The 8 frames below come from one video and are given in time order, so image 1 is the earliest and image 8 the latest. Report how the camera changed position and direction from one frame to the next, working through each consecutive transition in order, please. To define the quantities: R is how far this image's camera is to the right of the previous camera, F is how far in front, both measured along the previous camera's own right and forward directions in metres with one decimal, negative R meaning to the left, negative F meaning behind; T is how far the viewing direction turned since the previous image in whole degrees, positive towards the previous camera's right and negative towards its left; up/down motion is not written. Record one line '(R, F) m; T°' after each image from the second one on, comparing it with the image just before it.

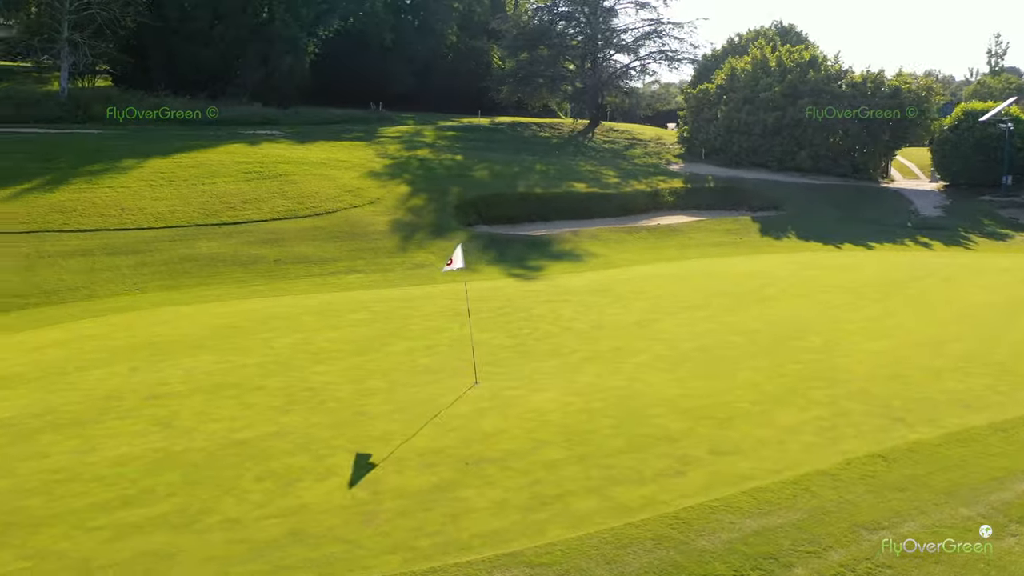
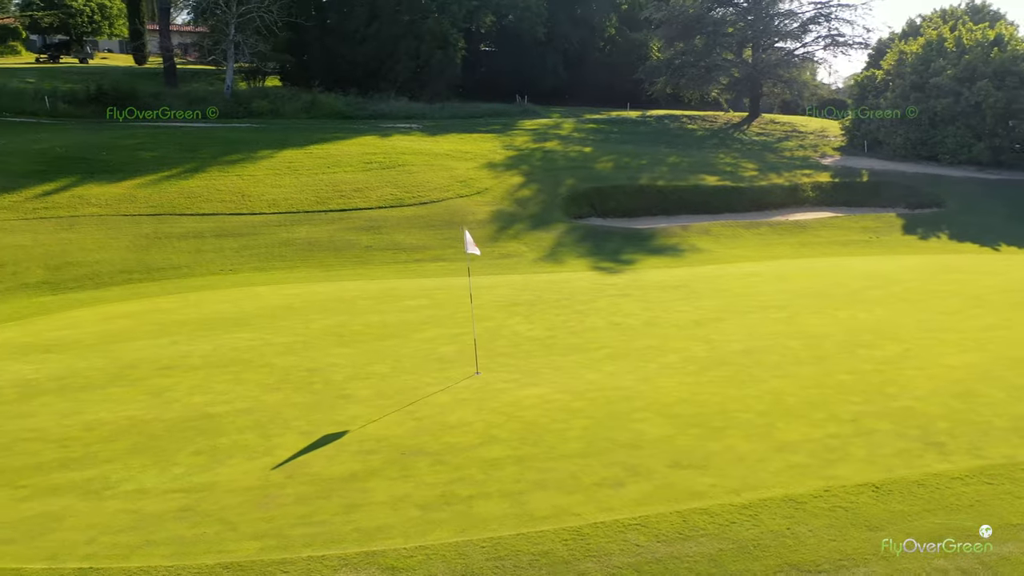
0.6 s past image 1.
(+2.0, +0.8) m; -13°
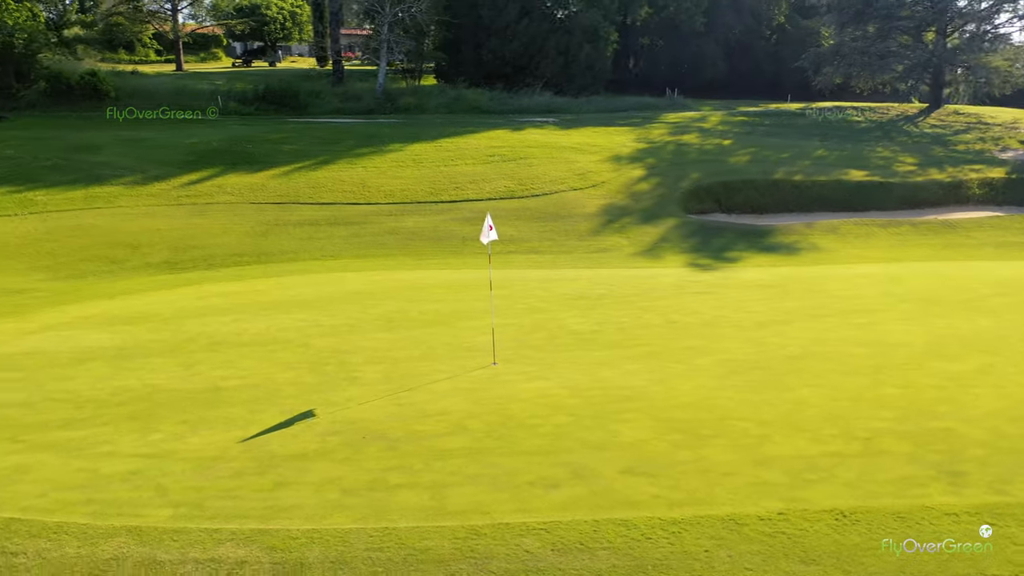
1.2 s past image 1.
(+1.8, +0.5) m; -13°
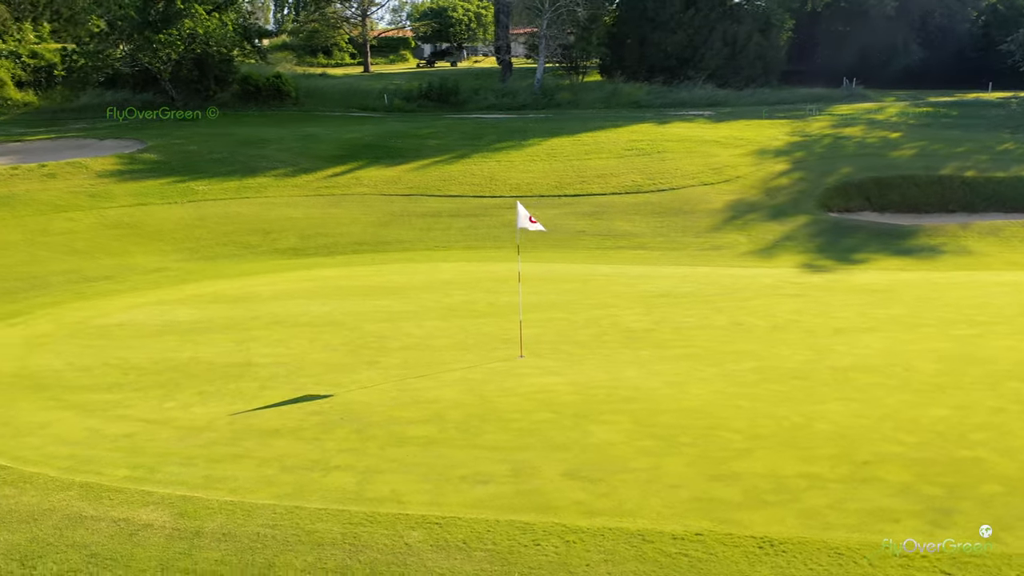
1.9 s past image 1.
(+1.8, +0.5) m; -13°
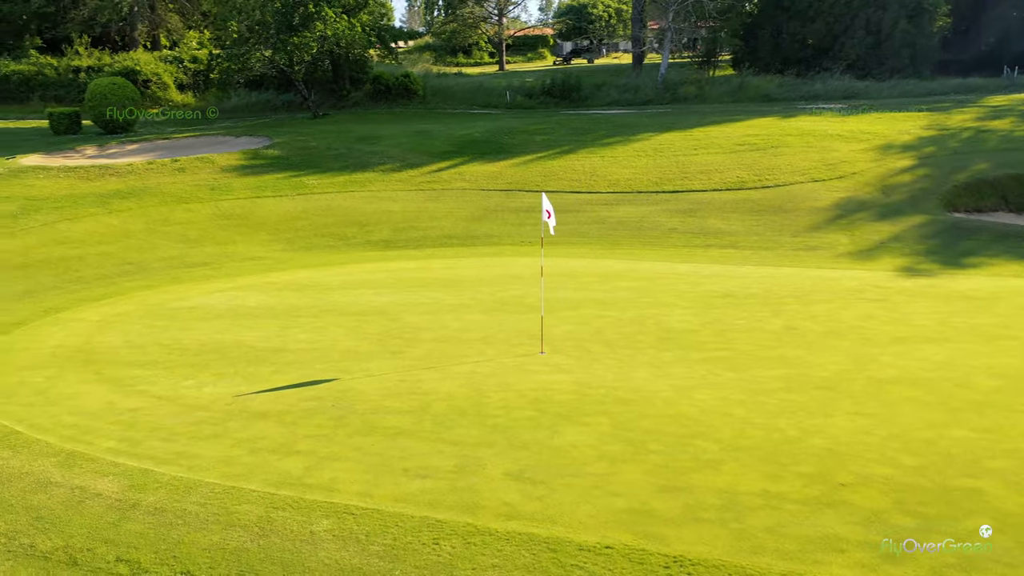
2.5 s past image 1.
(+1.4, +0.3) m; -10°
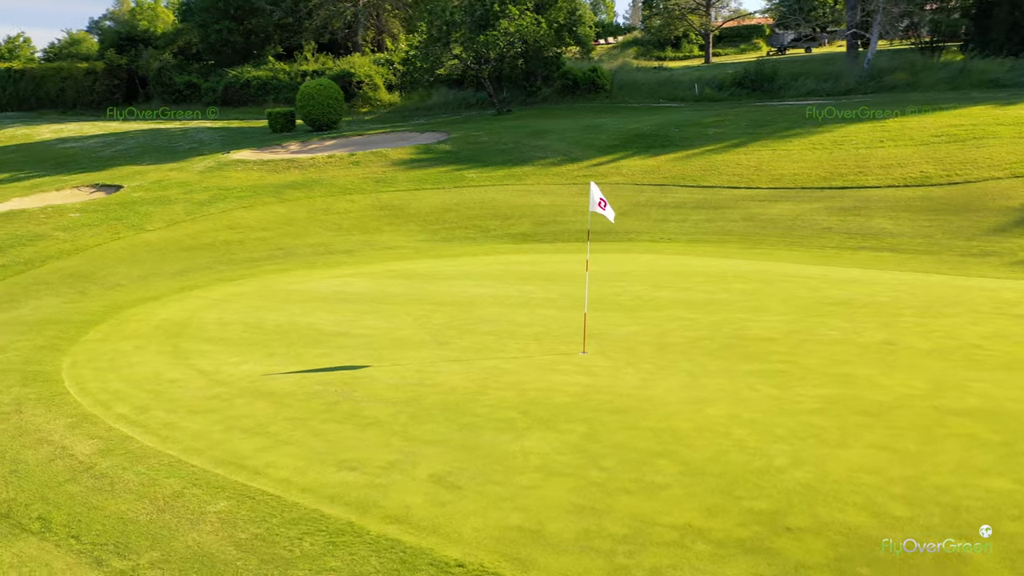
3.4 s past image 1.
(+1.8, +0.7) m; -15°
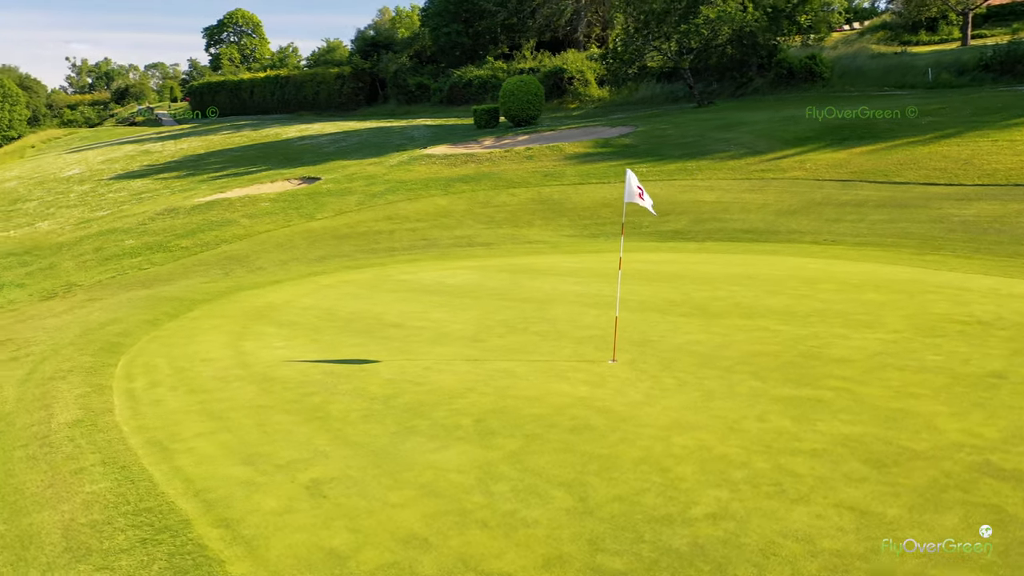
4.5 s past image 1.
(+1.9, +0.9) m; -17°
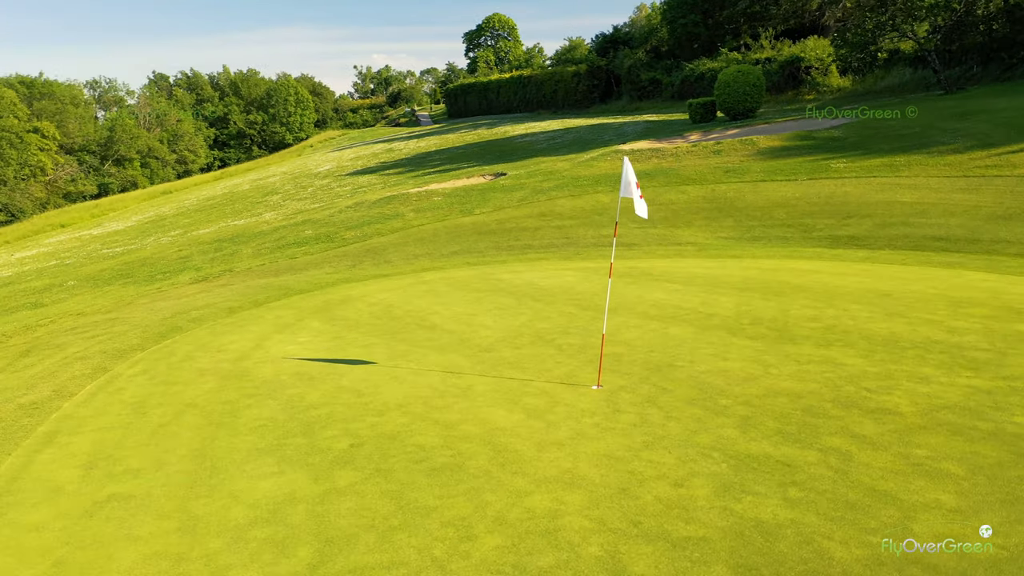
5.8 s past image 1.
(+2.1, +1.3) m; -18°
